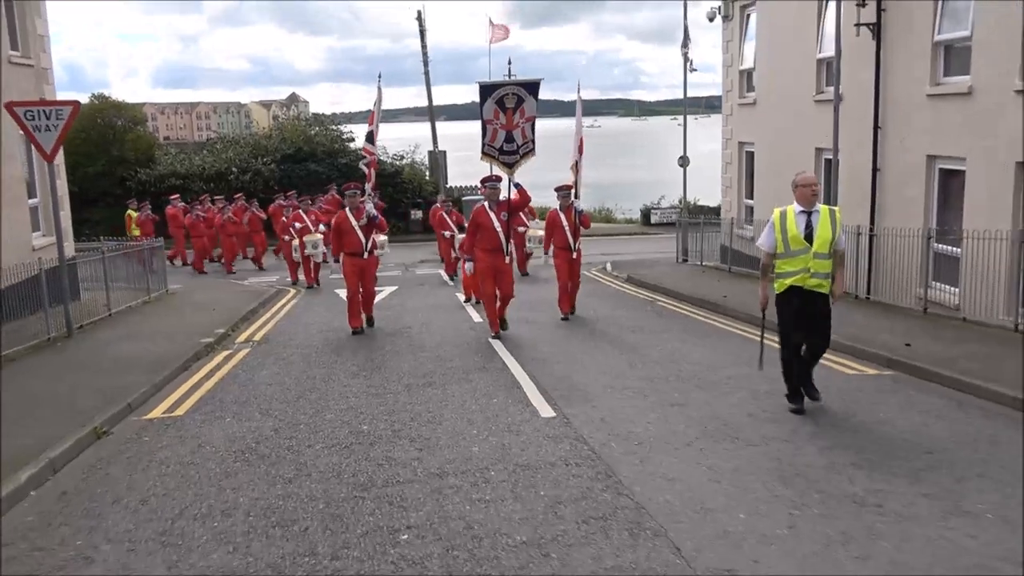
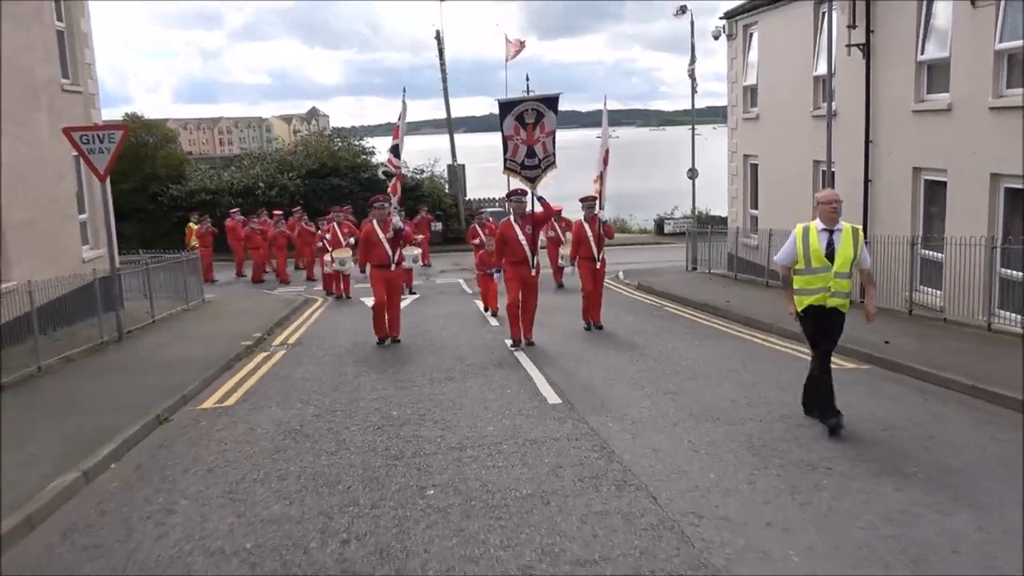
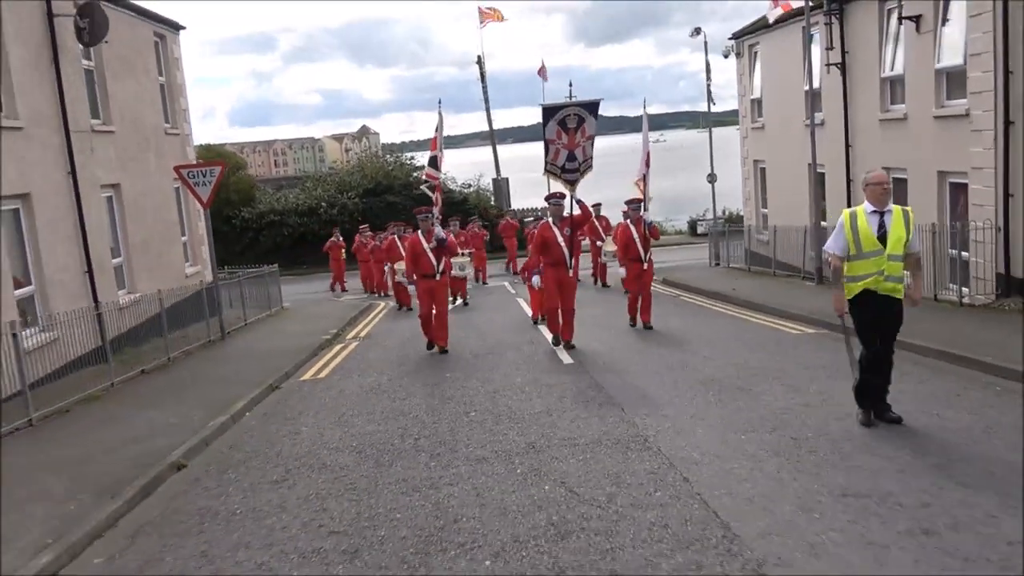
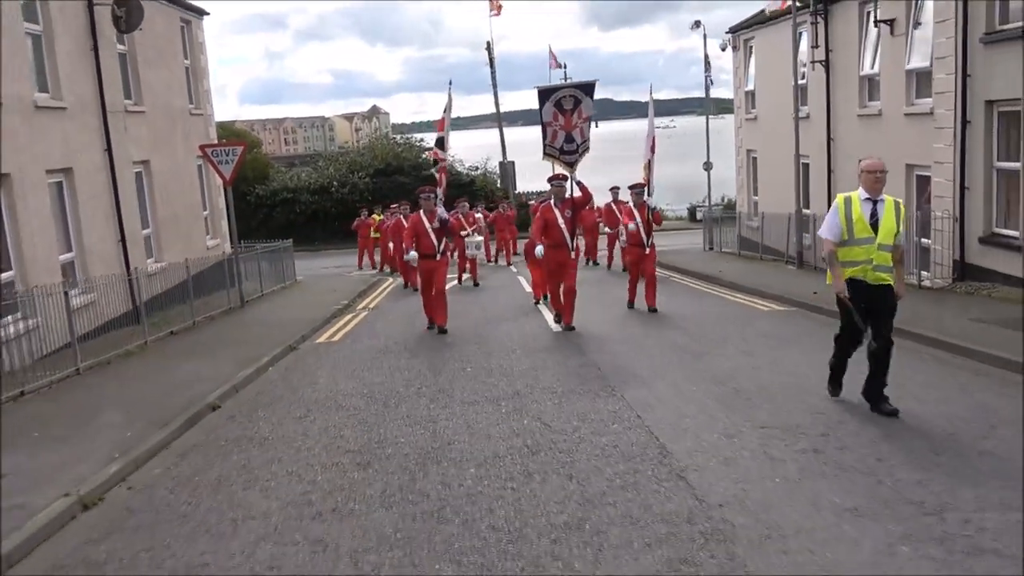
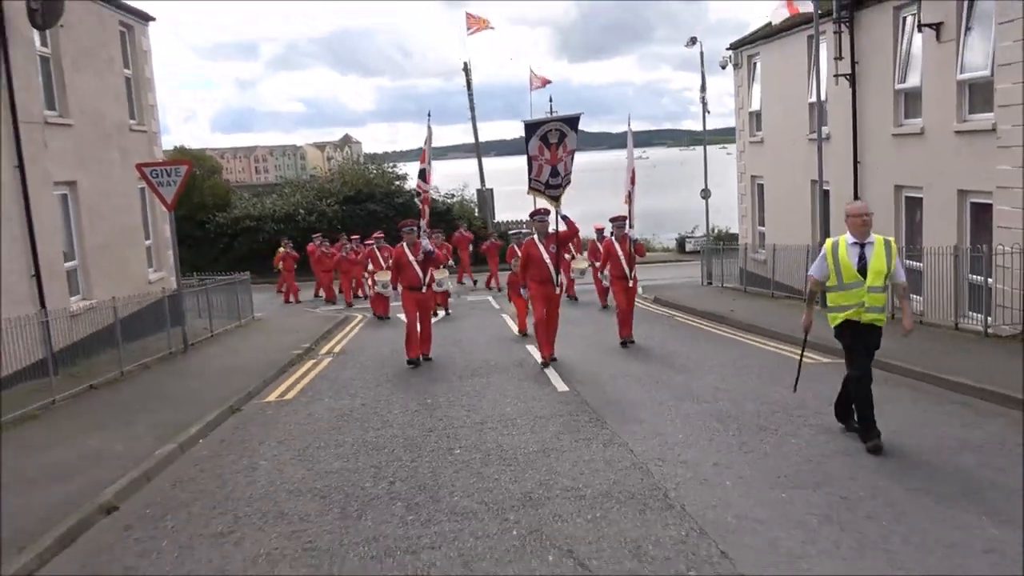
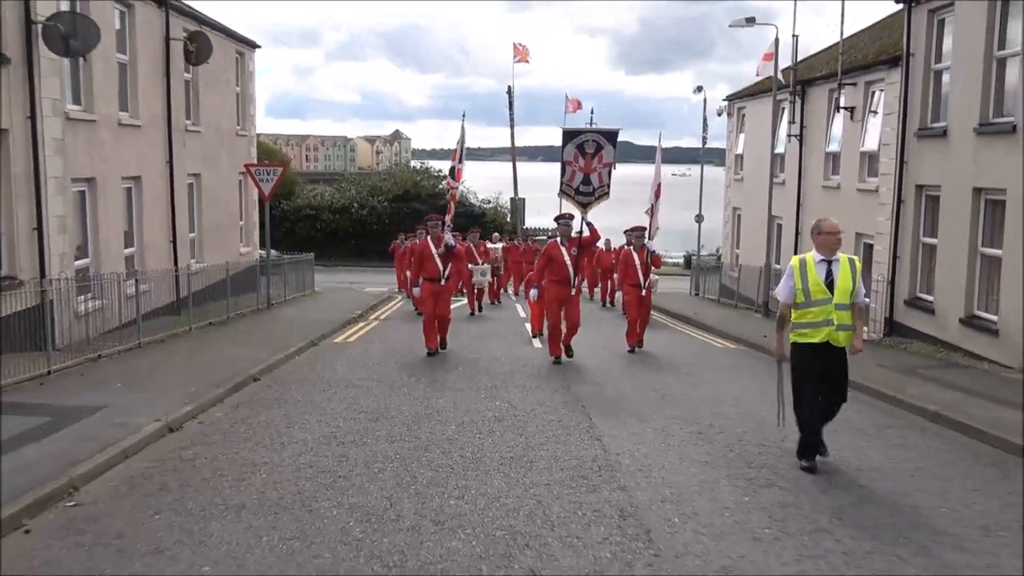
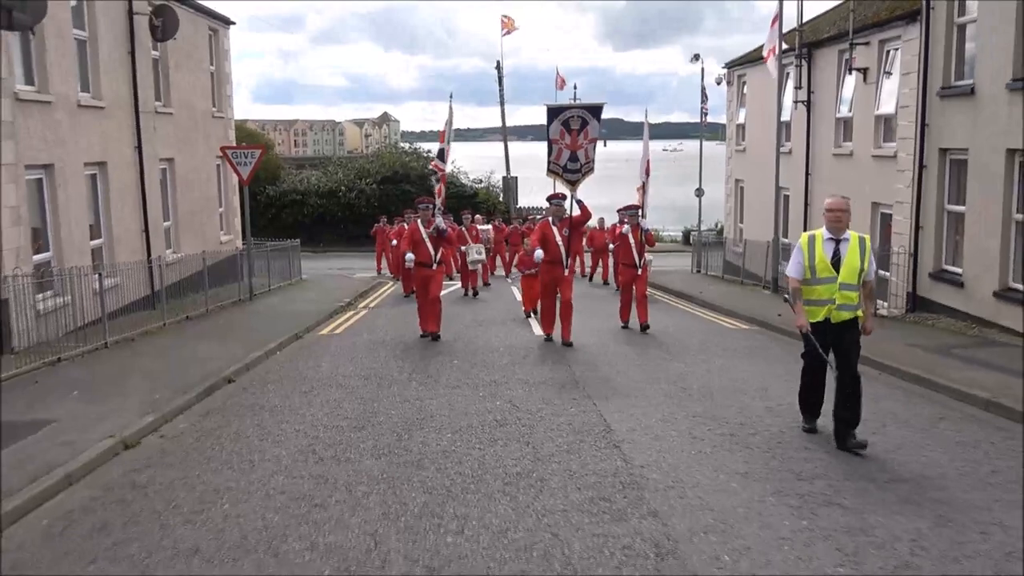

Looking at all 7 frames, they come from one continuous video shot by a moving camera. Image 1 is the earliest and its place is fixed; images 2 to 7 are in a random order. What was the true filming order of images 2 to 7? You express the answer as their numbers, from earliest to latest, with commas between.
2, 5, 3, 4, 7, 6
